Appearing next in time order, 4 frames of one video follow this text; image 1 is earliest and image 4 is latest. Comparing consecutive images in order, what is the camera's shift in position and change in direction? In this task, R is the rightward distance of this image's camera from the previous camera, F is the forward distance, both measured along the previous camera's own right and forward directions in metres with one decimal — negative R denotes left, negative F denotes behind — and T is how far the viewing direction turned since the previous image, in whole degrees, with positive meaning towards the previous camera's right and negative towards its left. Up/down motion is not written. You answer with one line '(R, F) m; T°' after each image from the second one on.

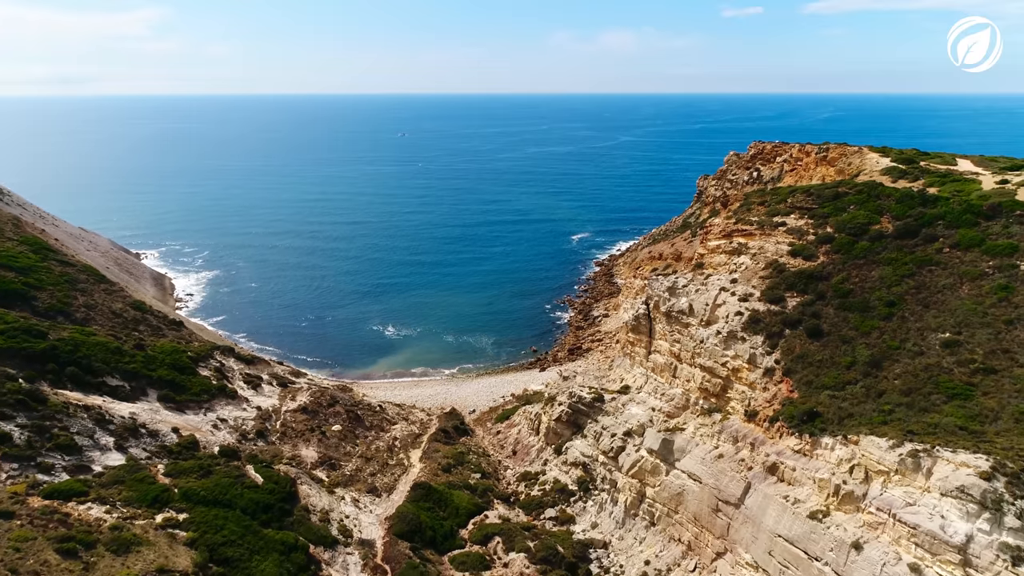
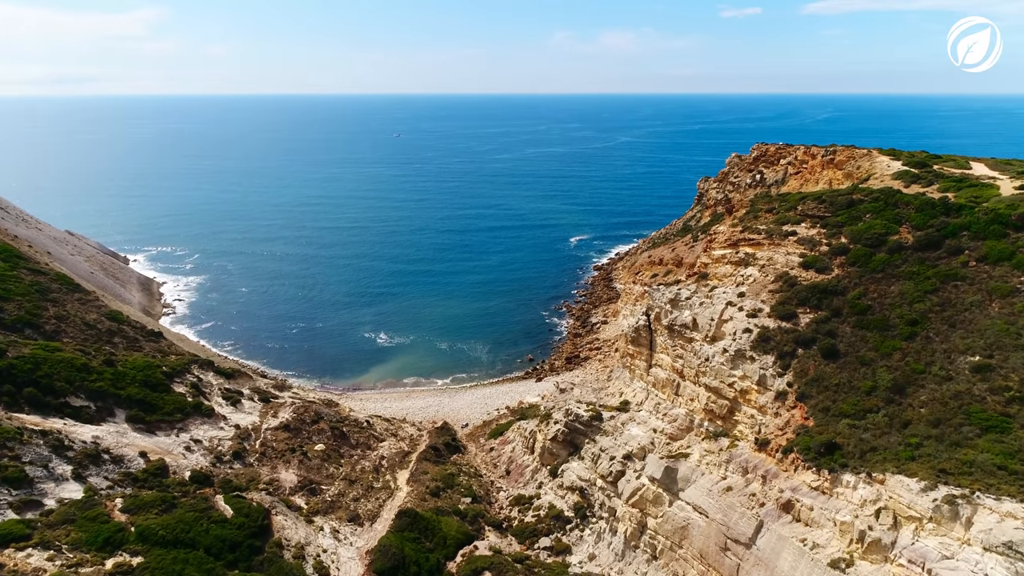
(+0.3, +1.8) m; 0°
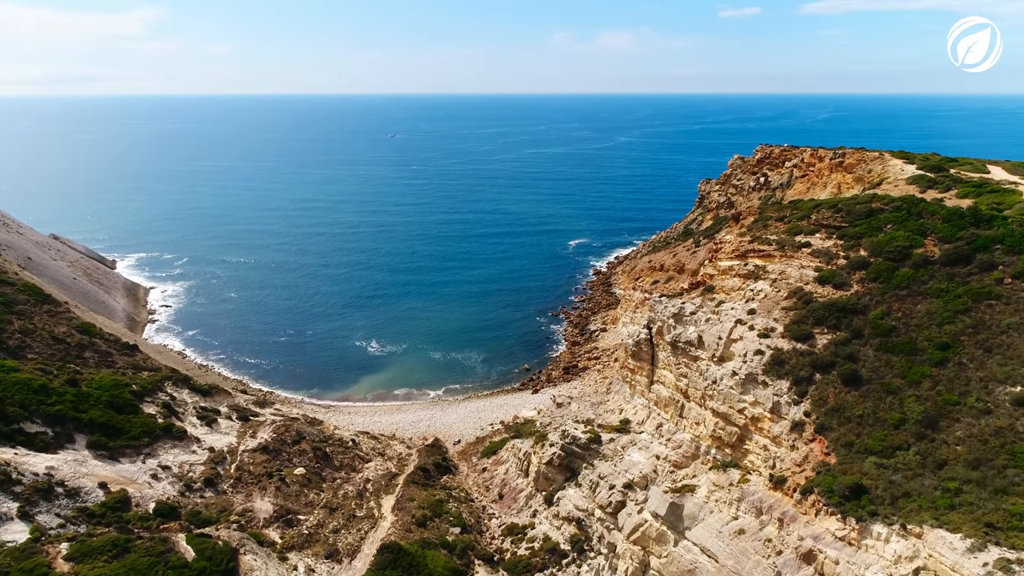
(+0.4, +1.9) m; 0°
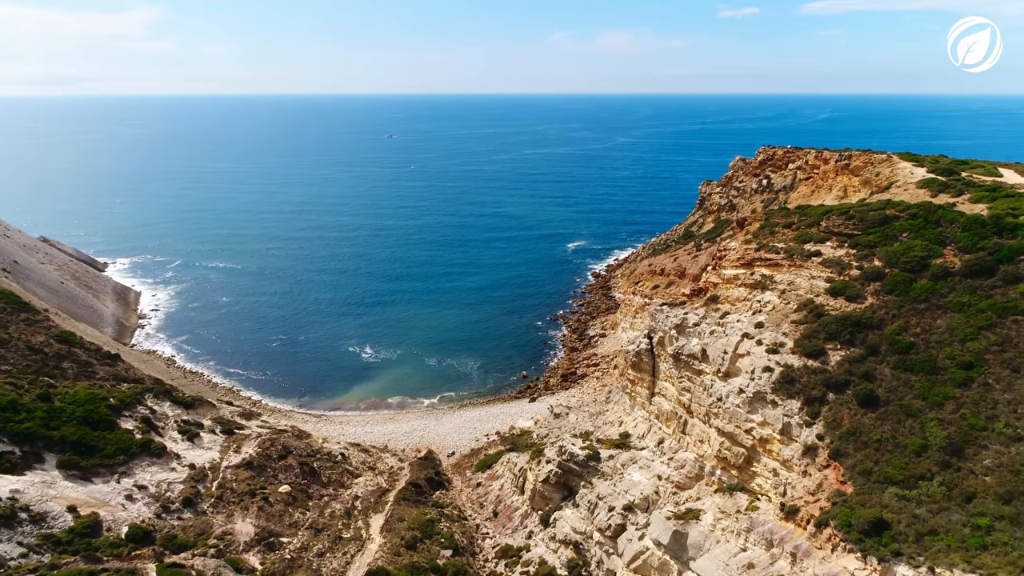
(+0.2, +1.3) m; 0°
